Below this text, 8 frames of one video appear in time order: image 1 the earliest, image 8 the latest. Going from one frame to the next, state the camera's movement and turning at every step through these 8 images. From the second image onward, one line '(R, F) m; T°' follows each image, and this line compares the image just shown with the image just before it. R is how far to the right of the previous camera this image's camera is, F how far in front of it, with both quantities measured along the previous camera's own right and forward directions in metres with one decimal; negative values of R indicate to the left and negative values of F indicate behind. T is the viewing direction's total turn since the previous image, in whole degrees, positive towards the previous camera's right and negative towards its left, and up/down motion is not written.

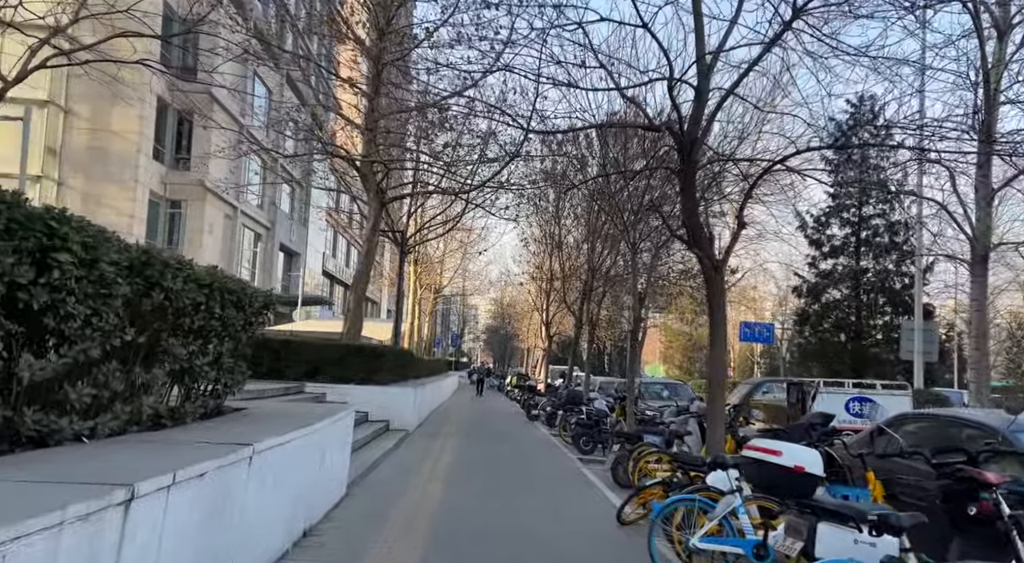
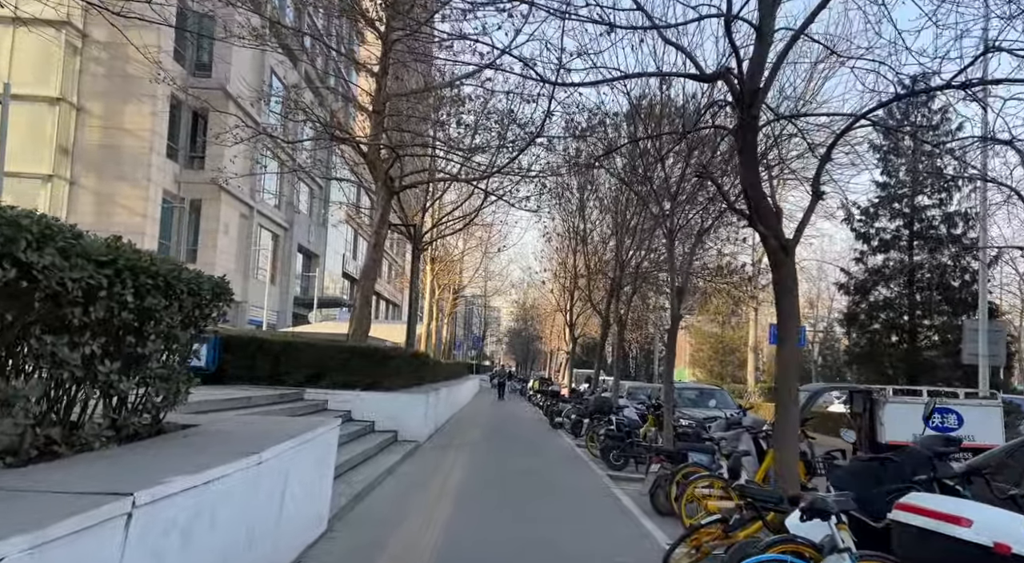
(0.0, +1.6) m; -2°
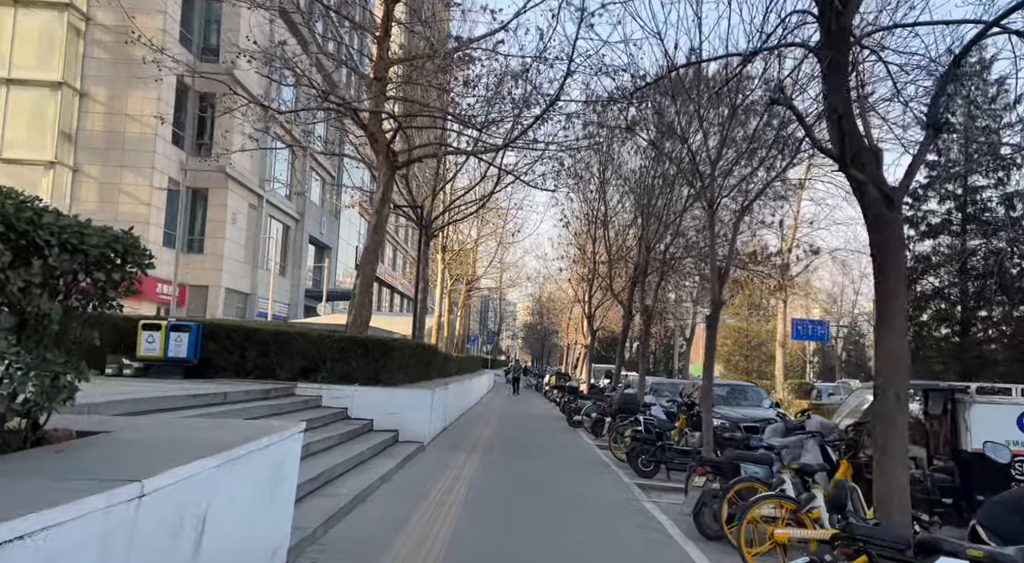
(0.0, +1.6) m; -1°
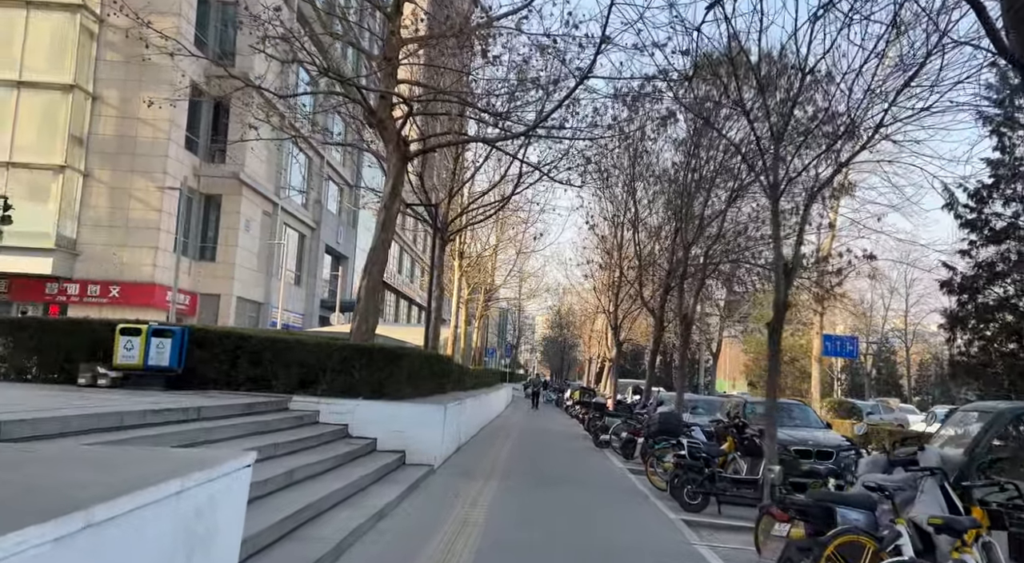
(-0.1, +1.6) m; -1°
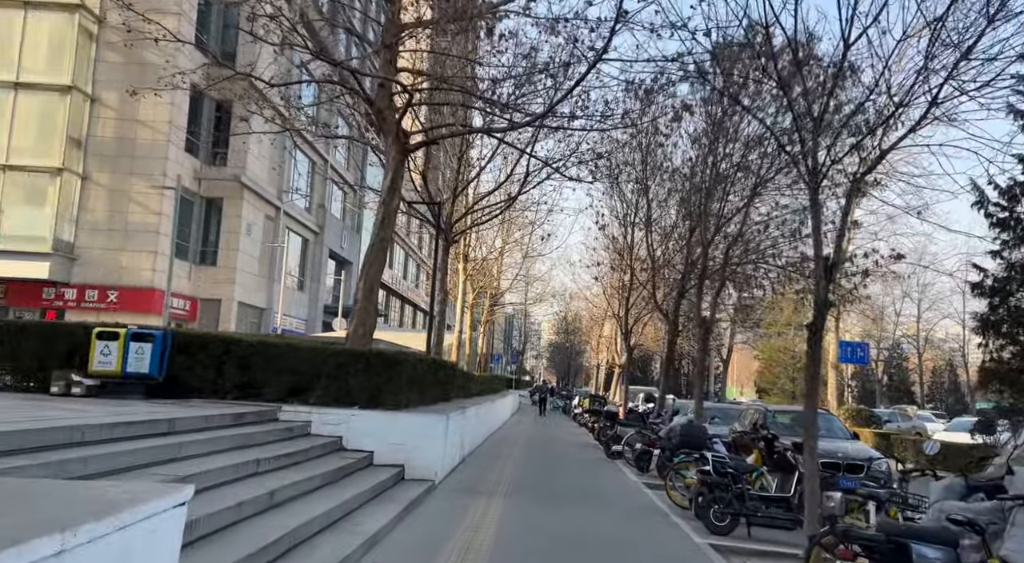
(0.0, +0.9) m; 0°
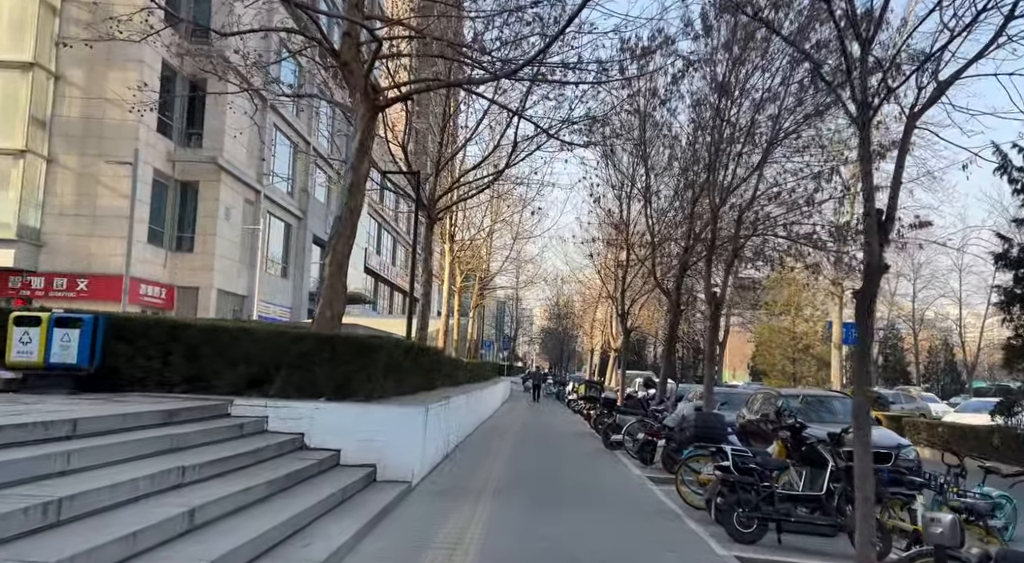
(+0.1, +1.5) m; +1°
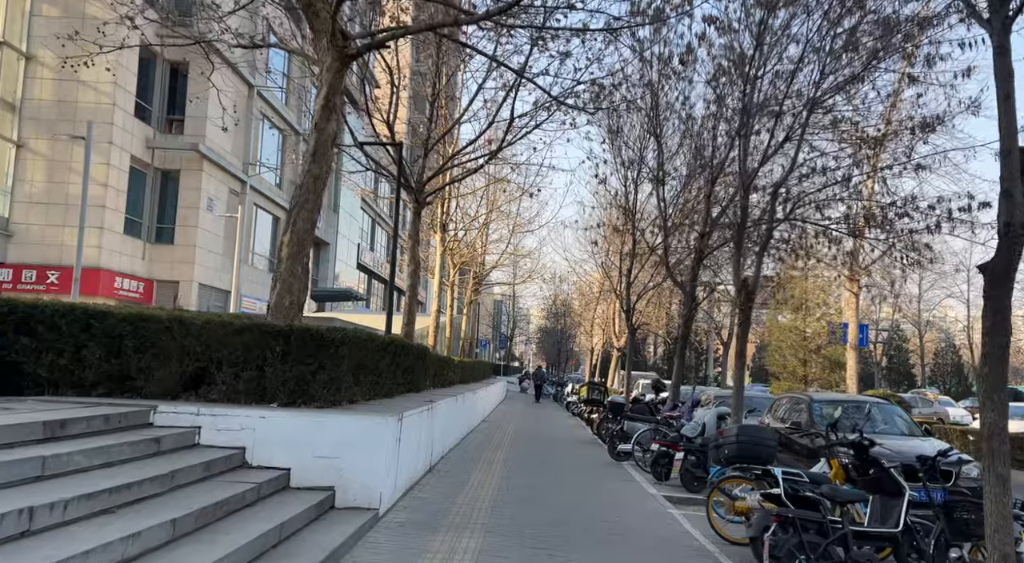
(0.0, +1.9) m; 0°
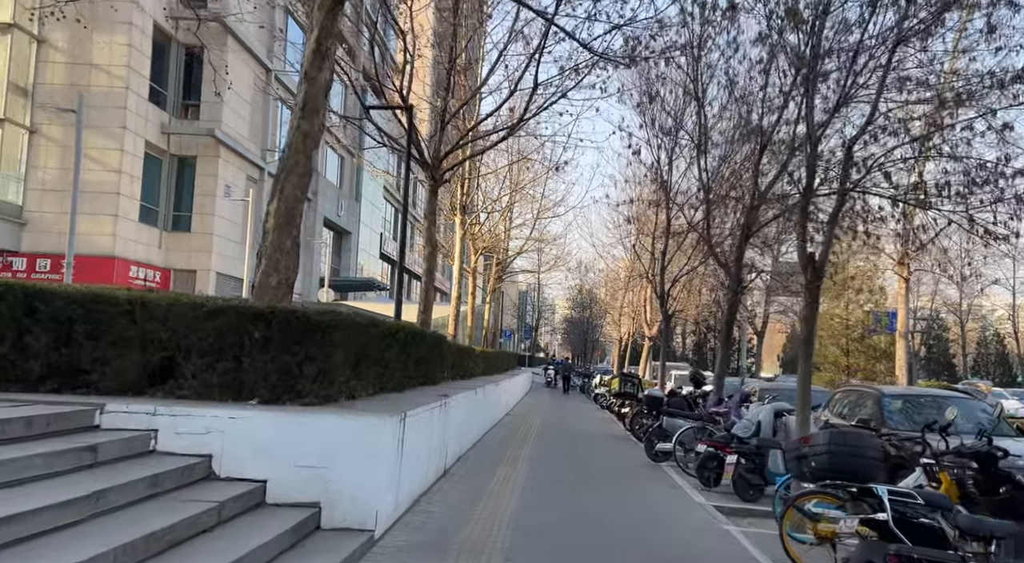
(0.0, +1.5) m; -2°
